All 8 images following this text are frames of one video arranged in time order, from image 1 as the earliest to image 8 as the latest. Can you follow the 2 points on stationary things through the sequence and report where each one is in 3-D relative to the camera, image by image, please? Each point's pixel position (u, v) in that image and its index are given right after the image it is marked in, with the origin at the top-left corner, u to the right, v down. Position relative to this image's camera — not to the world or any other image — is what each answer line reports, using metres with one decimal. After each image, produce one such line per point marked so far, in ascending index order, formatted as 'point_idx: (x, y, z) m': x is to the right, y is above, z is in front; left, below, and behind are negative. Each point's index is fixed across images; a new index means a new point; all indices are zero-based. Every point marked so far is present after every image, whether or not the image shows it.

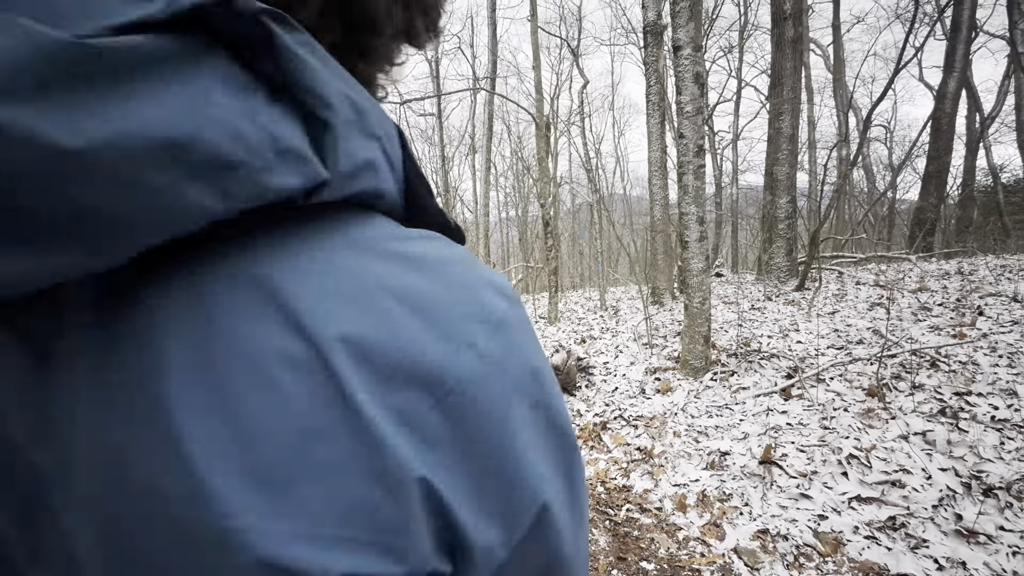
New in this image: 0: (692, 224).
0: (+1.9, +0.7, +4.9) m
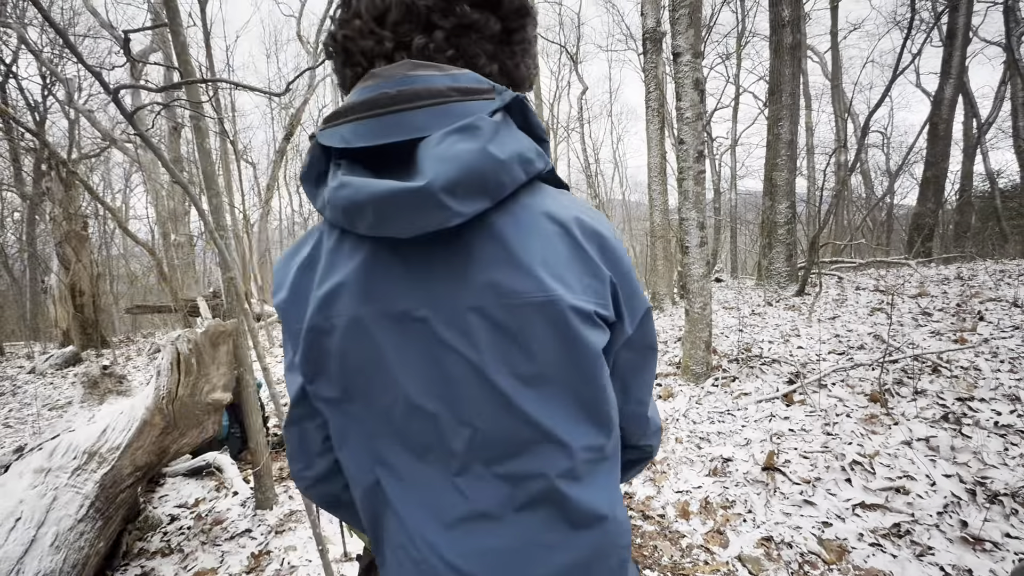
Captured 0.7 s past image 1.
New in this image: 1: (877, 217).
0: (+1.9, +0.6, +4.9) m
1: (+13.7, +2.7, +17.7) m
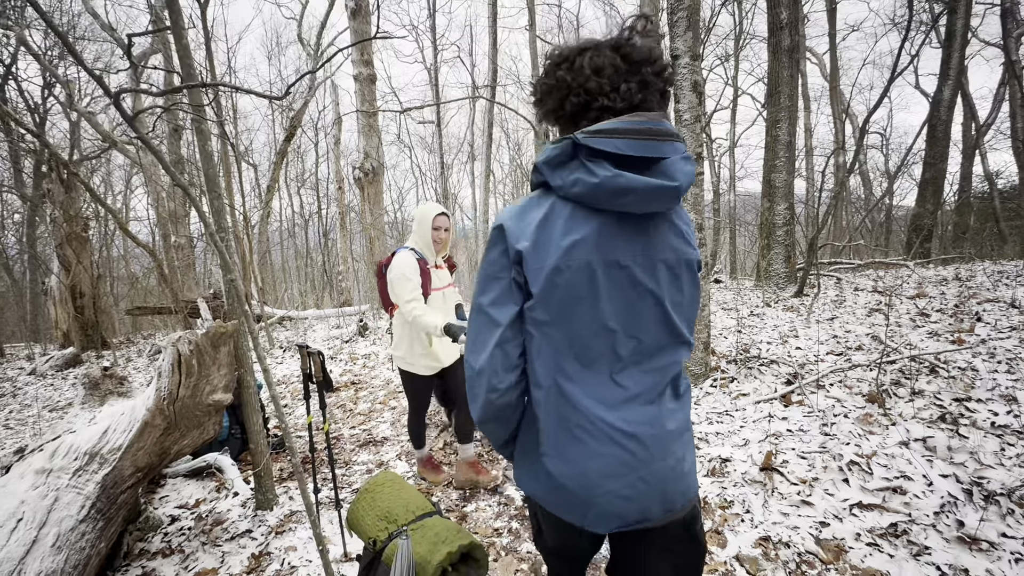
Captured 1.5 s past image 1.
0: (+1.9, +0.6, +4.9) m
1: (+13.7, +2.6, +17.7) m
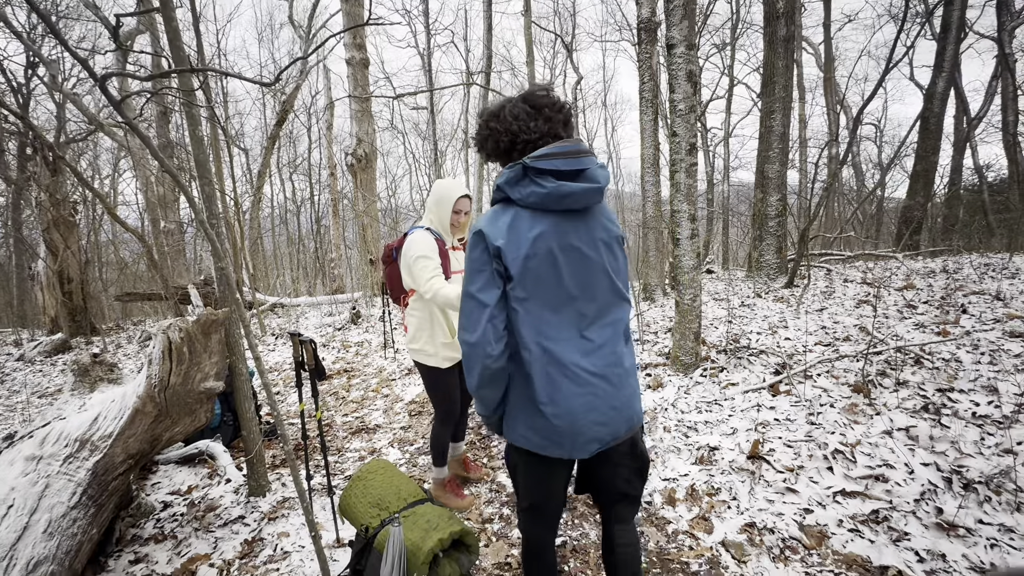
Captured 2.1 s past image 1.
0: (+1.8, +0.7, +4.9) m
1: (+13.5, +2.9, +17.8) m
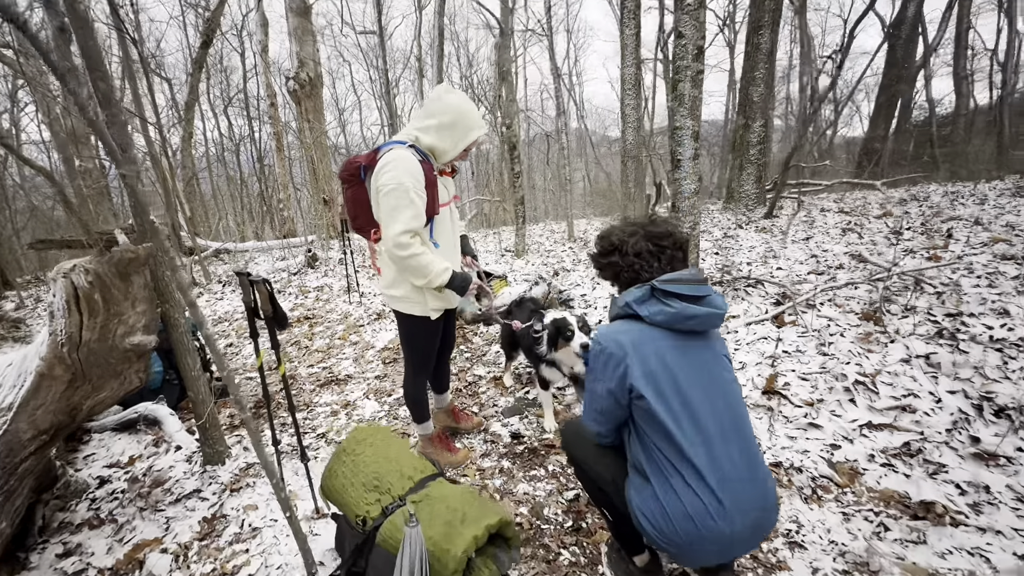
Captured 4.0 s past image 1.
0: (+1.6, +1.4, +4.4) m
1: (+12.1, +5.5, +17.9) m
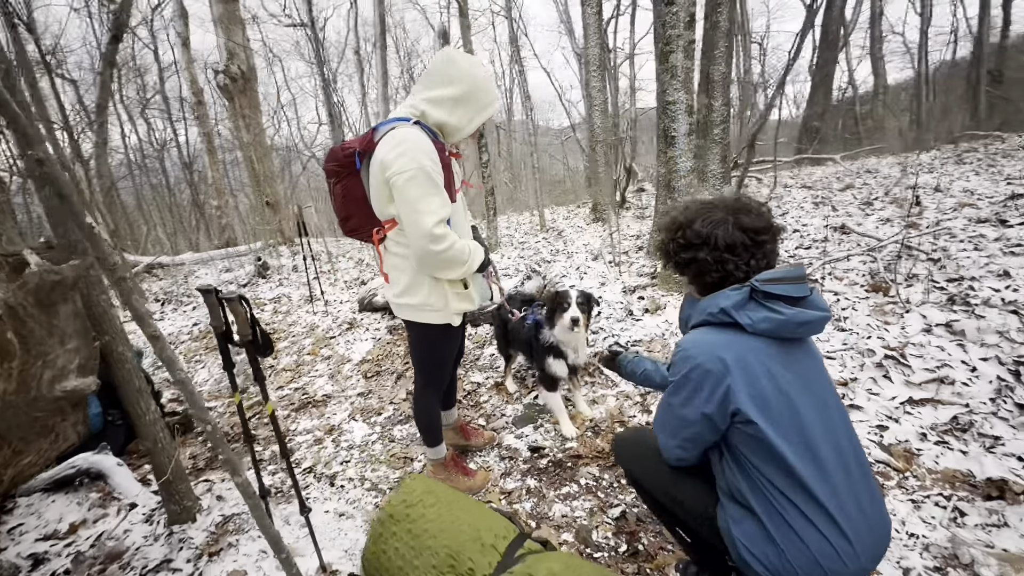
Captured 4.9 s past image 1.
0: (+1.5, +1.5, +4.1) m
1: (+10.2, +6.5, +18.6) m
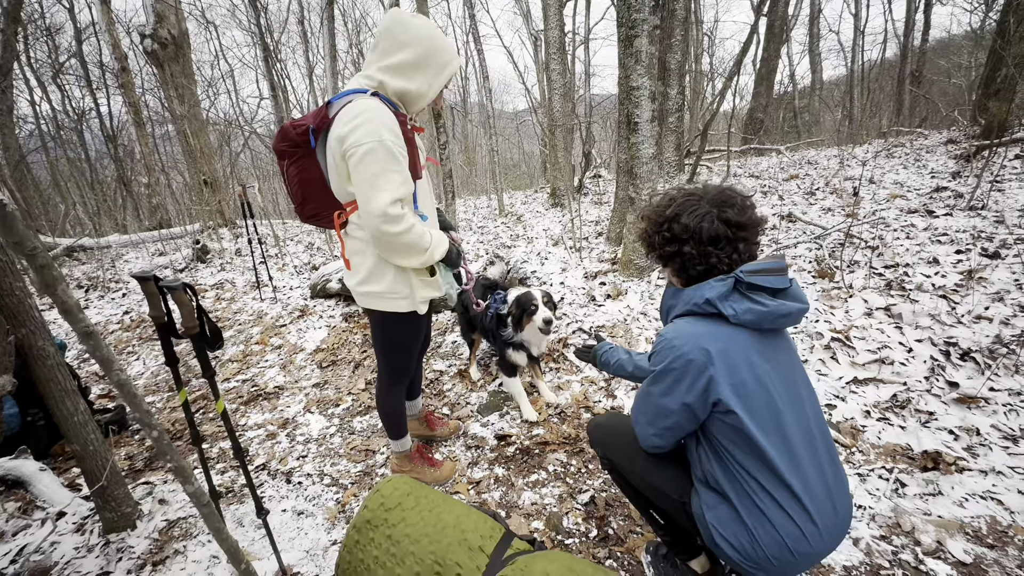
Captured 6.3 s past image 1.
0: (+1.1, +1.6, +4.1) m
1: (+8.4, +7.1, +19.2) m
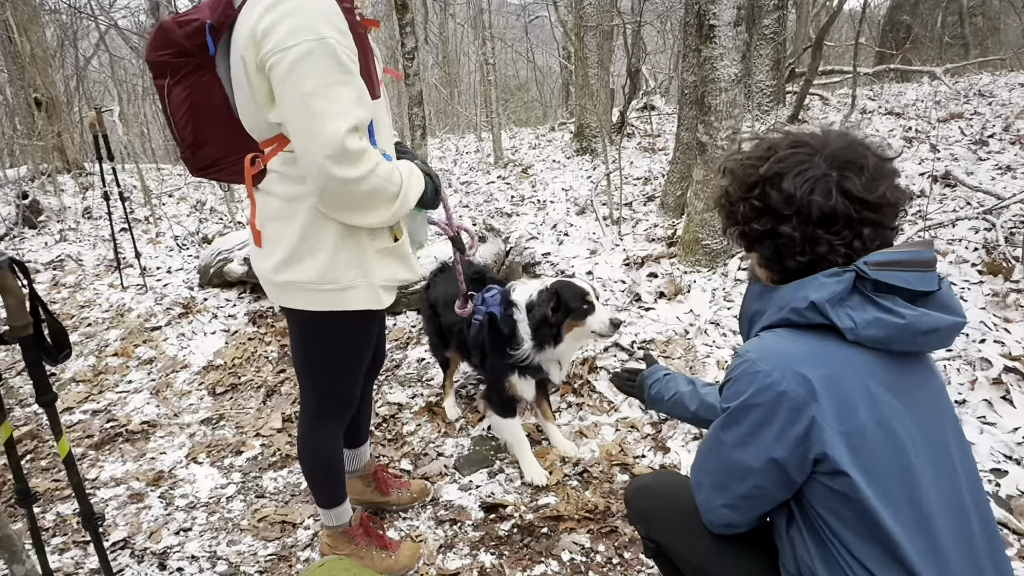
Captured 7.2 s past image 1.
0: (+1.3, +1.7, +2.9) m
1: (+9.4, +7.8, +17.2) m
